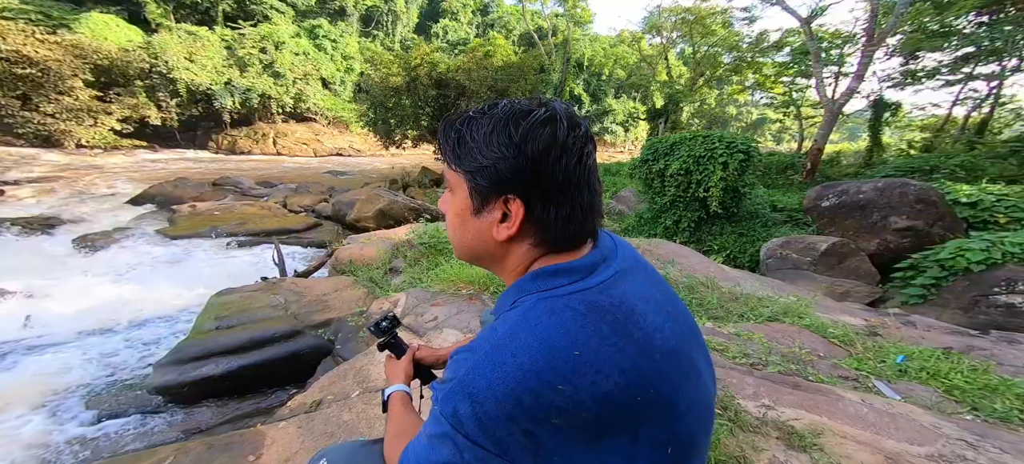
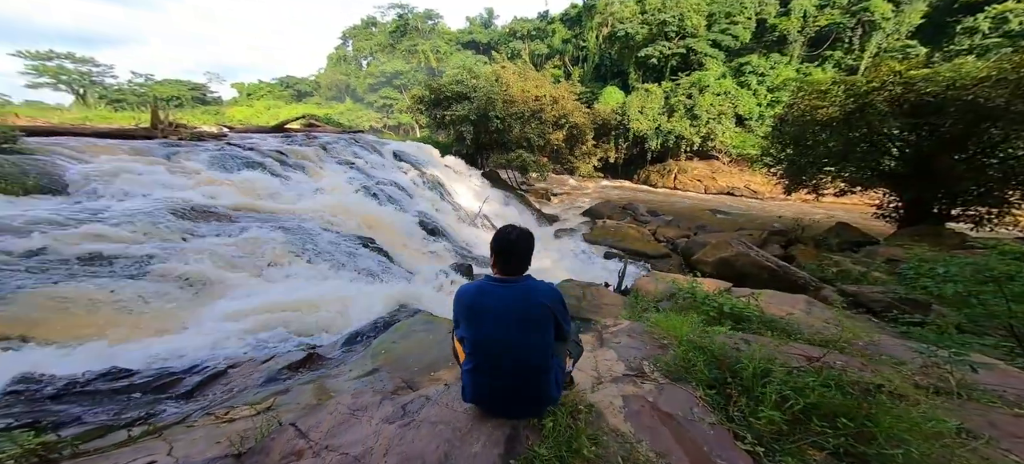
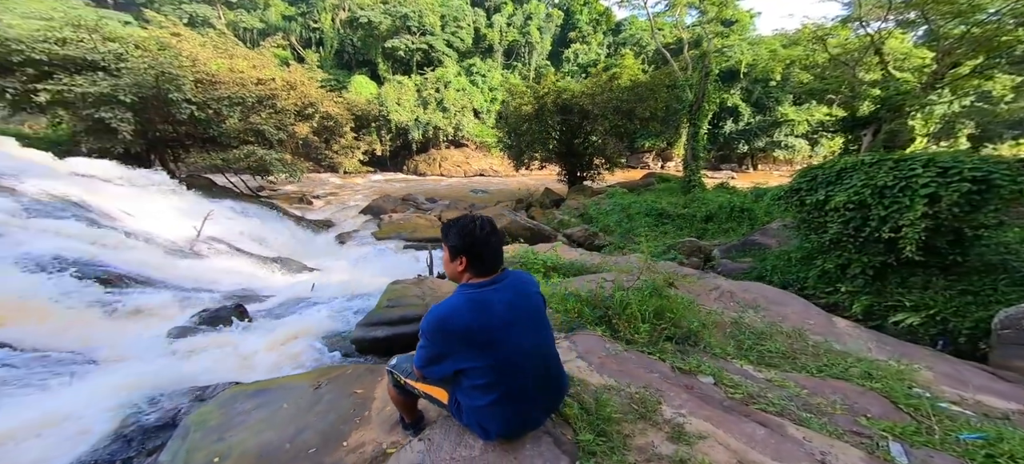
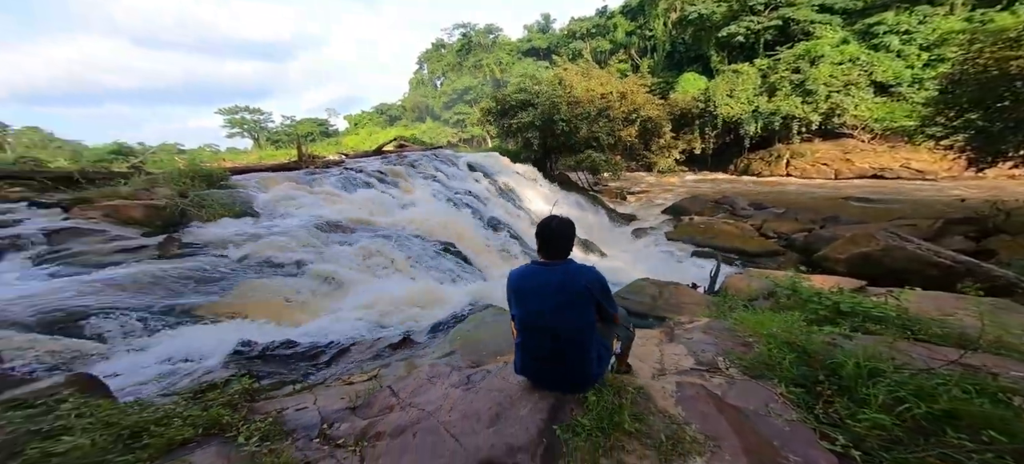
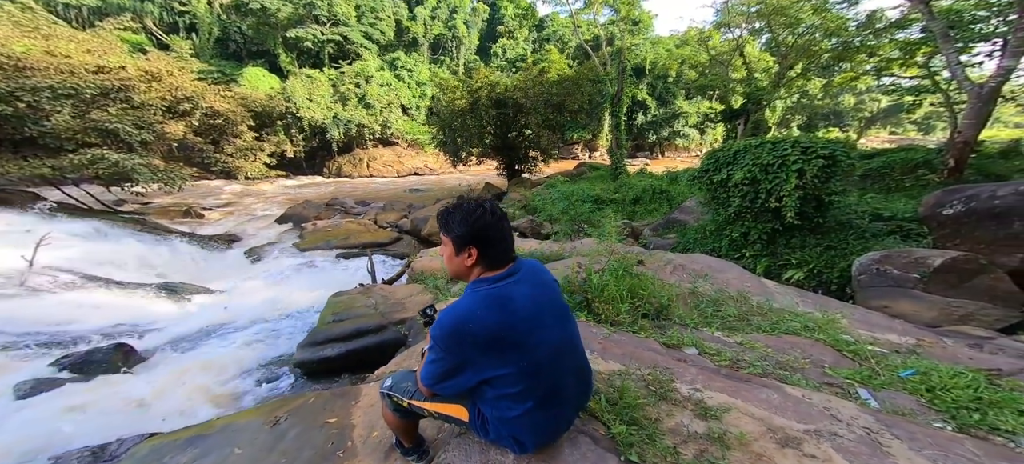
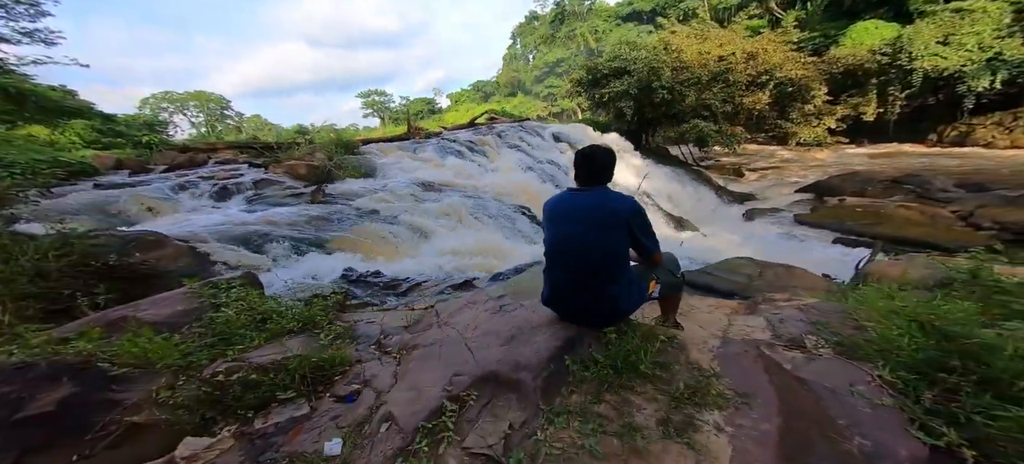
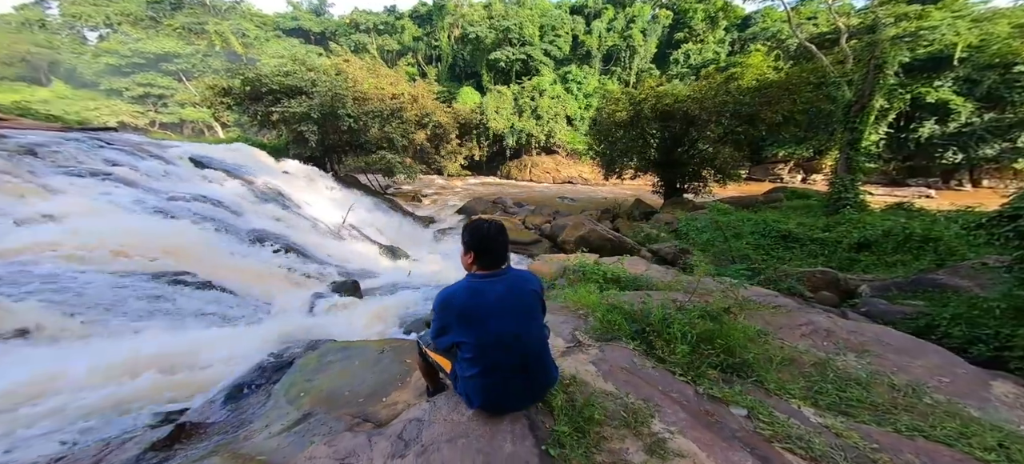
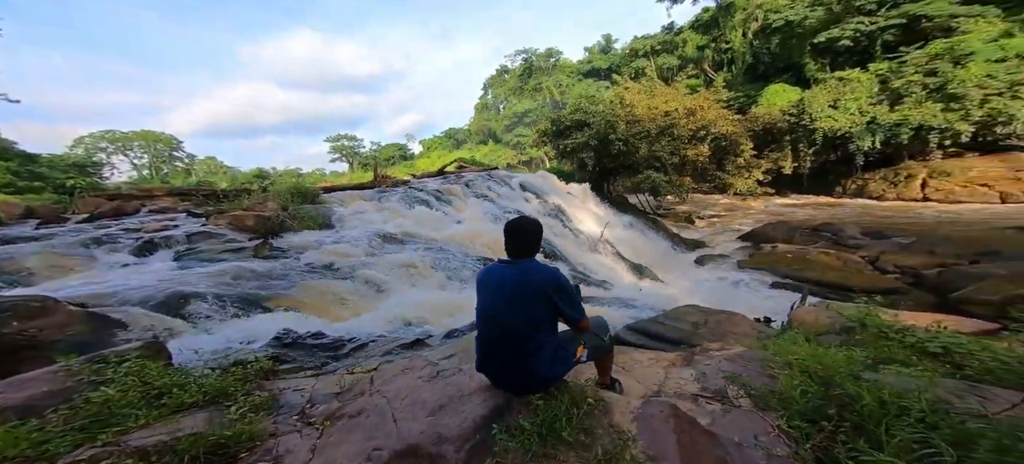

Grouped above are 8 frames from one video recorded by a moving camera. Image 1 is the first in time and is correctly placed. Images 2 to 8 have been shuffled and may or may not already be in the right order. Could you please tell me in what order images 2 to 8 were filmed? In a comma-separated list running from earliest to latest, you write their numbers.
5, 3, 7, 2, 4, 6, 8
